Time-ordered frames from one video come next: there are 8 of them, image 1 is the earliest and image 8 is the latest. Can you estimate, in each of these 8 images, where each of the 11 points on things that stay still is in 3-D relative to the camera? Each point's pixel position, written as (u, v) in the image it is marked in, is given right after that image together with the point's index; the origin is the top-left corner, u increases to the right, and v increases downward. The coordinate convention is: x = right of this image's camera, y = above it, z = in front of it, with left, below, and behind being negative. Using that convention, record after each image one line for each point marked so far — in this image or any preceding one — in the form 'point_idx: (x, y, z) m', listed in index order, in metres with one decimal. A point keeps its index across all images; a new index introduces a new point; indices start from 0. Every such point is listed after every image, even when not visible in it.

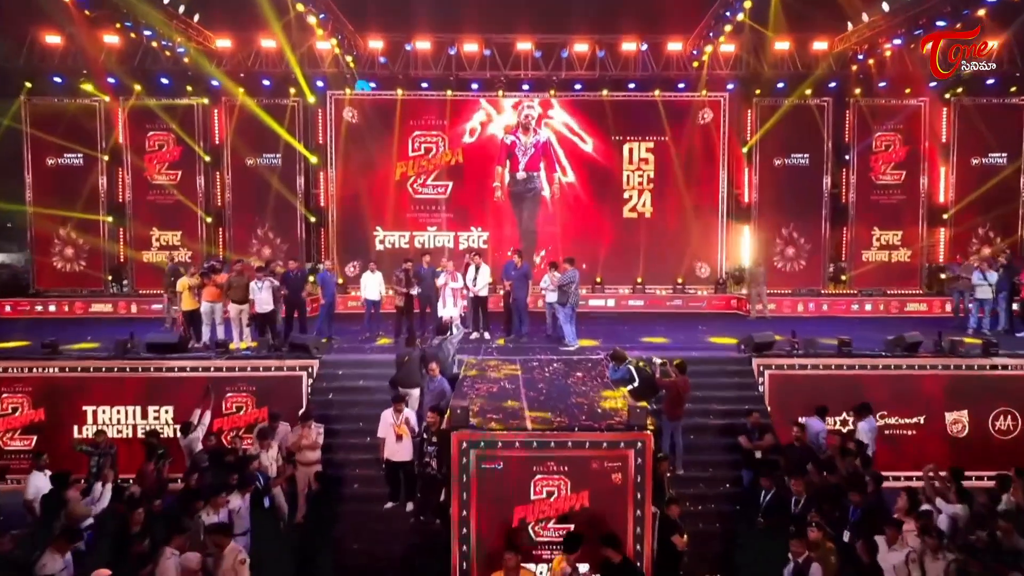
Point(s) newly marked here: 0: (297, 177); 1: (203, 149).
0: (-5.6, +2.9, +19.7) m
1: (-7.9, +3.5, +19.4) m
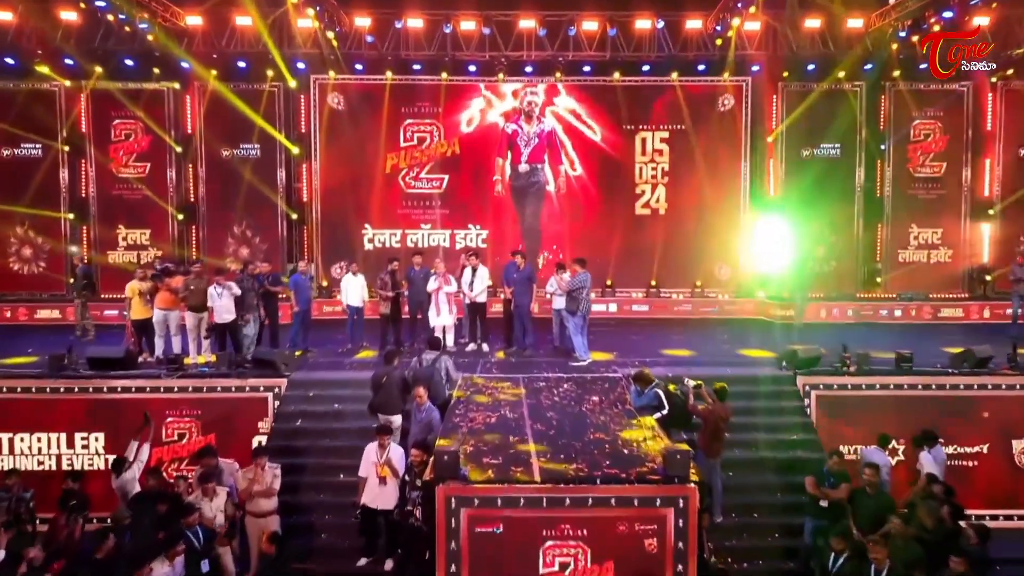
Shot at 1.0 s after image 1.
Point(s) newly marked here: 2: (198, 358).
0: (-5.5, +2.8, +17.9) m
1: (-7.8, +3.4, +17.6) m
2: (-4.6, -1.0, +11.0) m
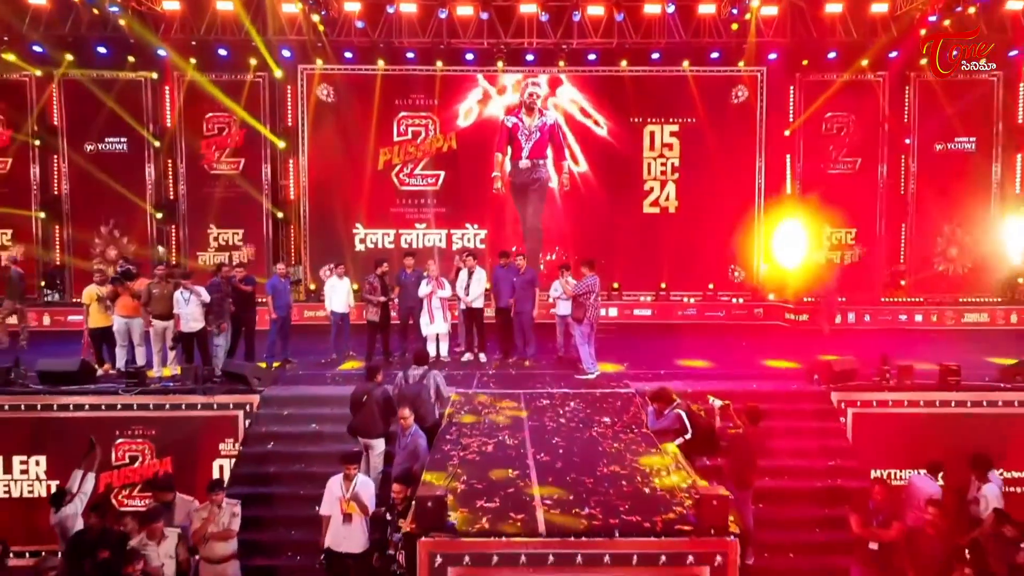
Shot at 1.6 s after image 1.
0: (-5.5, +2.7, +16.8) m
1: (-7.8, +3.4, +16.5) m
2: (-4.6, -1.1, +9.9) m
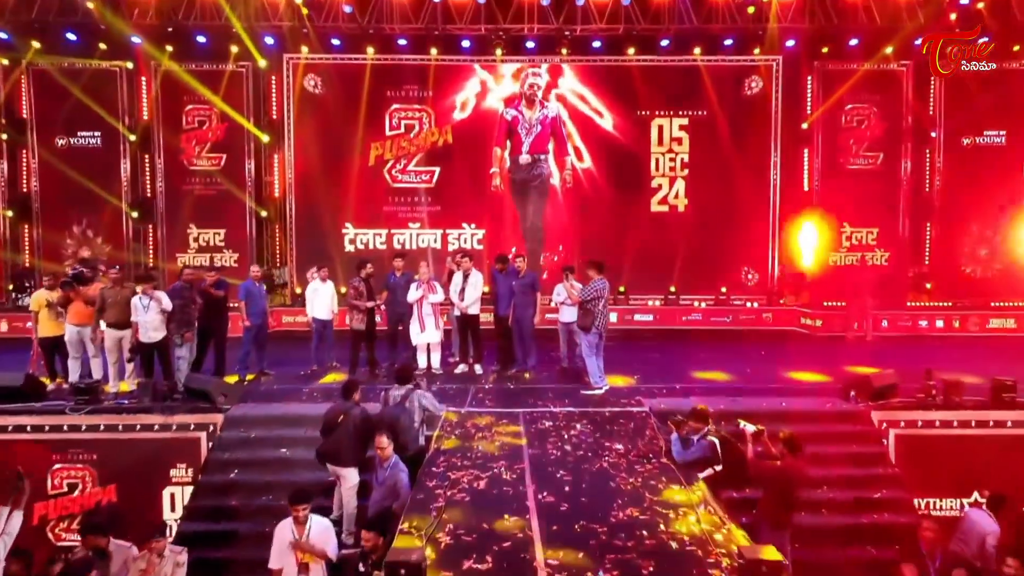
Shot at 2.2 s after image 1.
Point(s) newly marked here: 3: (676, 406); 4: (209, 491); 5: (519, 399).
0: (-5.5, +2.6, +15.7) m
1: (-7.9, +3.3, +15.5) m
2: (-4.6, -1.1, +8.9) m
3: (+1.8, -1.3, +8.1) m
4: (-3.0, -2.0, +7.4) m
5: (+0.1, -1.3, +8.9) m
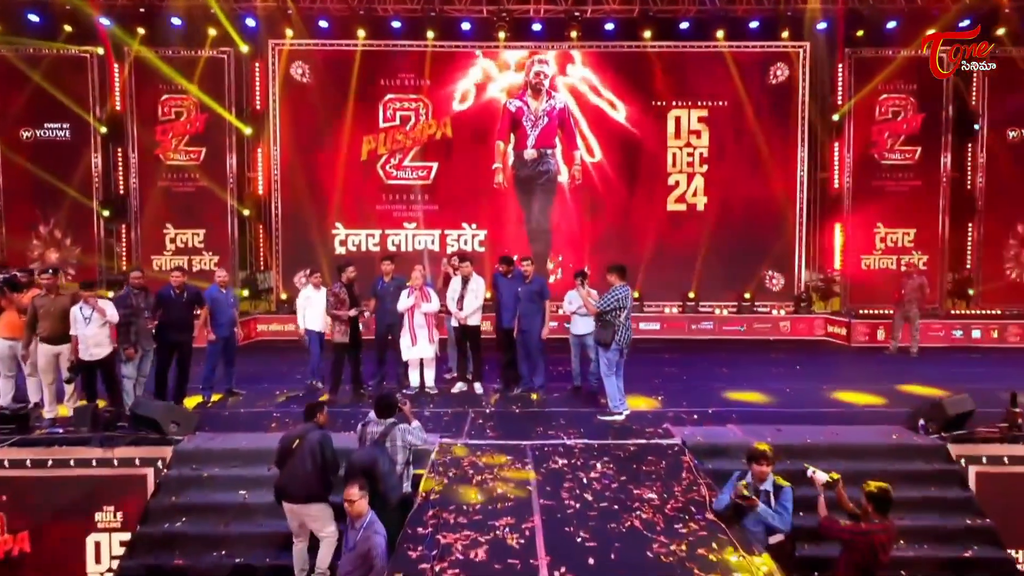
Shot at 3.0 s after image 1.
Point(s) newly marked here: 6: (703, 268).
0: (-5.4, +2.5, +14.5) m
1: (-7.8, +3.2, +14.2) m
2: (-4.5, -1.2, +7.5) m
3: (+1.8, -1.4, +6.8) m
4: (-2.9, -2.1, +6.1) m
5: (+0.1, -1.4, +7.6) m
6: (+3.7, +0.4, +14.9) m
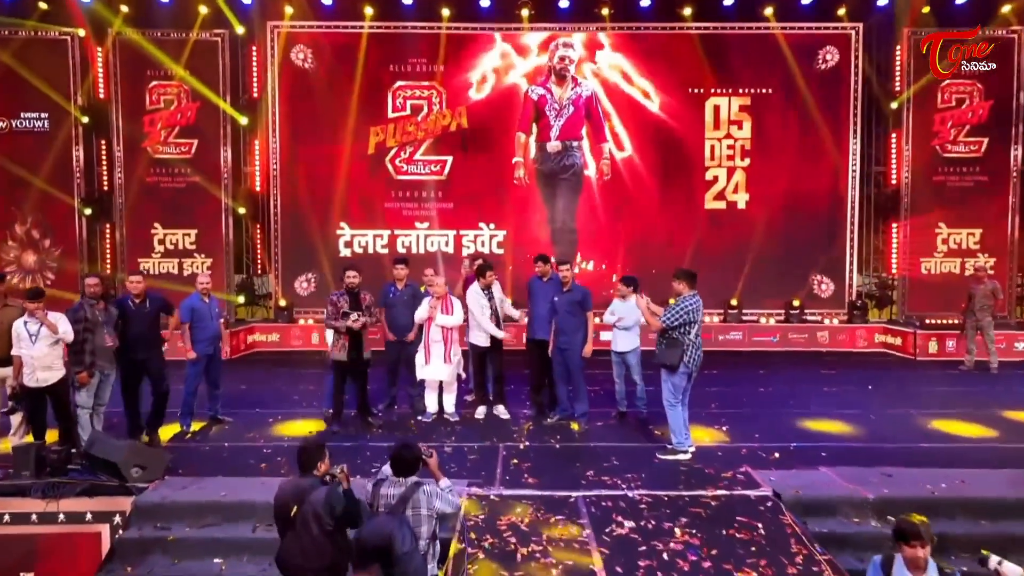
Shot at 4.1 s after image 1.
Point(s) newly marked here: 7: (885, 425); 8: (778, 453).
0: (-5.1, +2.4, +13.1) m
1: (-7.4, +3.1, +12.9) m
2: (-4.2, -1.3, +6.2) m
3: (+2.1, -1.4, +5.4) m
4: (-2.6, -2.1, +4.7) m
5: (+0.5, -1.5, +6.2) m
6: (+4.1, +0.3, +13.5) m
7: (+3.7, -1.3, +7.5) m
8: (+2.3, -1.4, +6.5) m
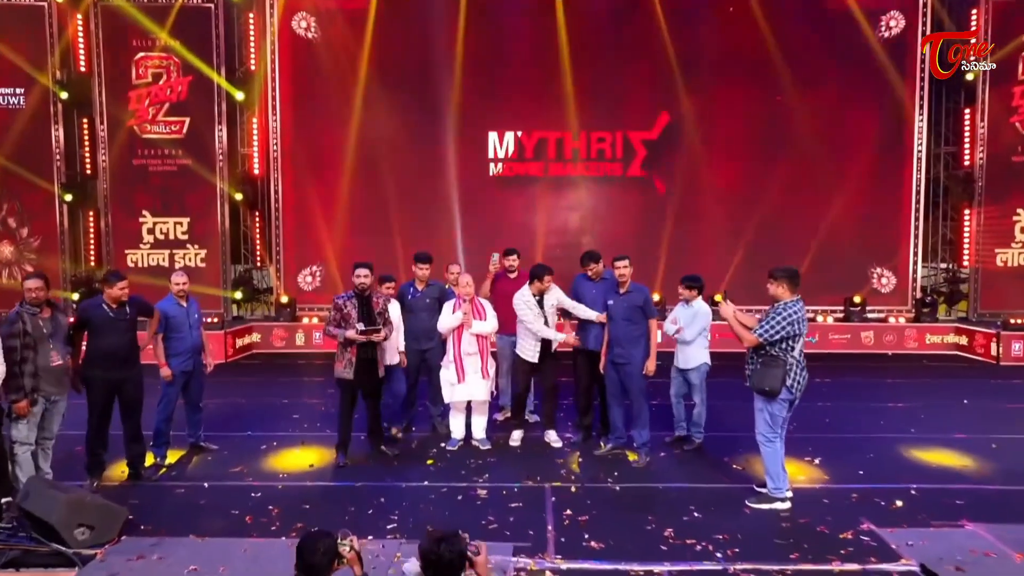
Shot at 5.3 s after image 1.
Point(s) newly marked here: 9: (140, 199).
0: (-4.6, +2.5, +11.8) m
1: (-7.0, +3.2, +11.6) m
2: (-3.8, -1.3, +4.9) m
3: (+2.5, -1.5, +4.1) m
4: (-2.3, -2.2, +3.4) m
5: (+0.8, -1.5, +4.8) m
6: (+4.6, +0.4, +12.1) m
7: (+4.1, -1.4, +6.1) m
8: (+2.6, -1.4, +5.1) m
9: (-5.8, +1.4, +11.8) m
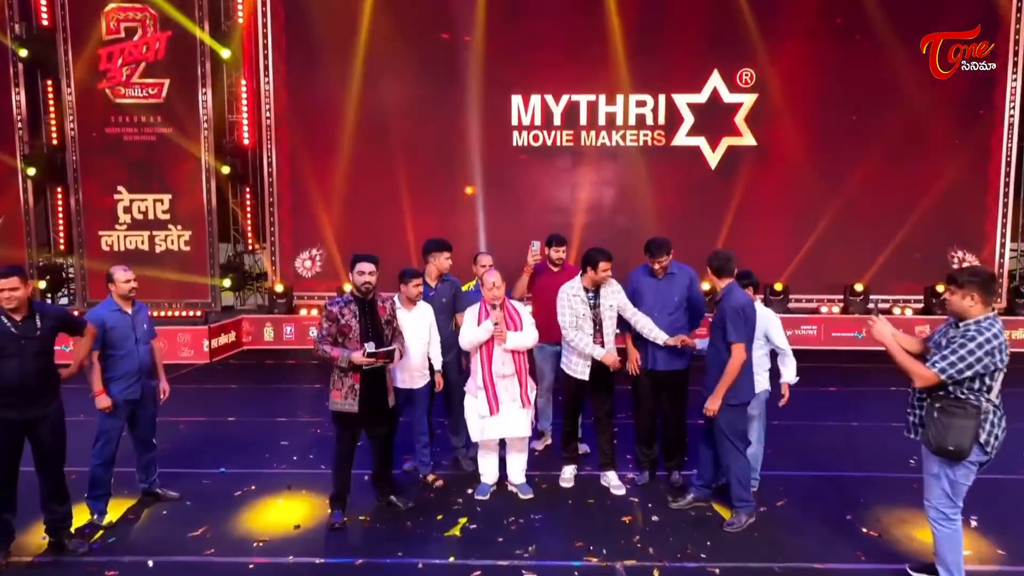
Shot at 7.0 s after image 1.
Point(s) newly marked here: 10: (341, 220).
0: (-4.3, +2.7, +10.2) m
1: (-6.6, +3.3, +10.0) m
2: (-3.6, -1.4, +3.4) m
3: (+2.8, -1.5, +2.5) m
4: (-2.0, -2.3, +2.0) m
5: (+1.1, -1.5, +3.3) m
6: (+4.9, +0.5, +10.5) m
7: (+4.4, -1.4, +4.6) m
8: (+2.9, -1.5, +3.6) m
9: (-5.4, +1.5, +10.3) m
10: (-2.3, +0.9, +10.4) m
